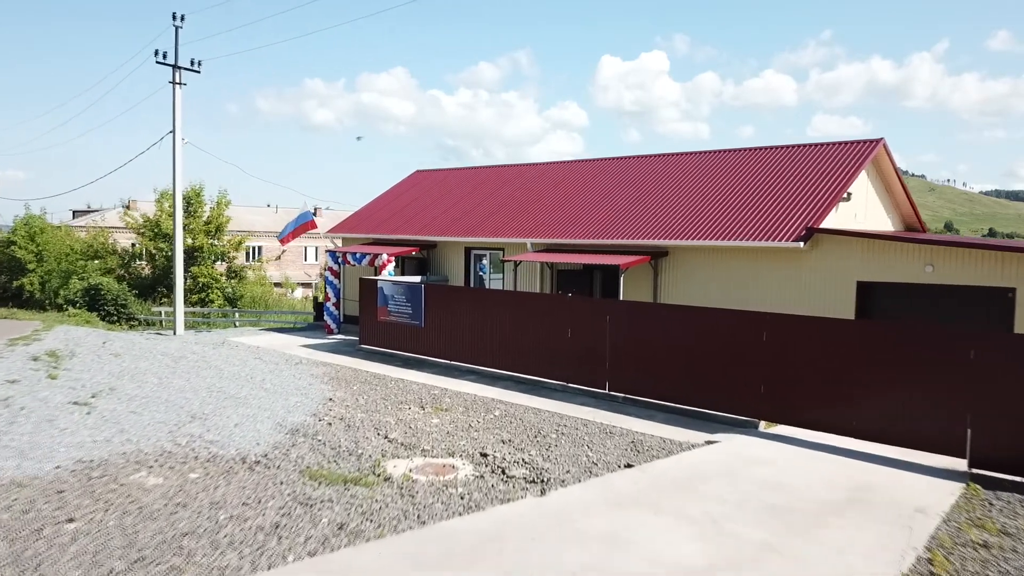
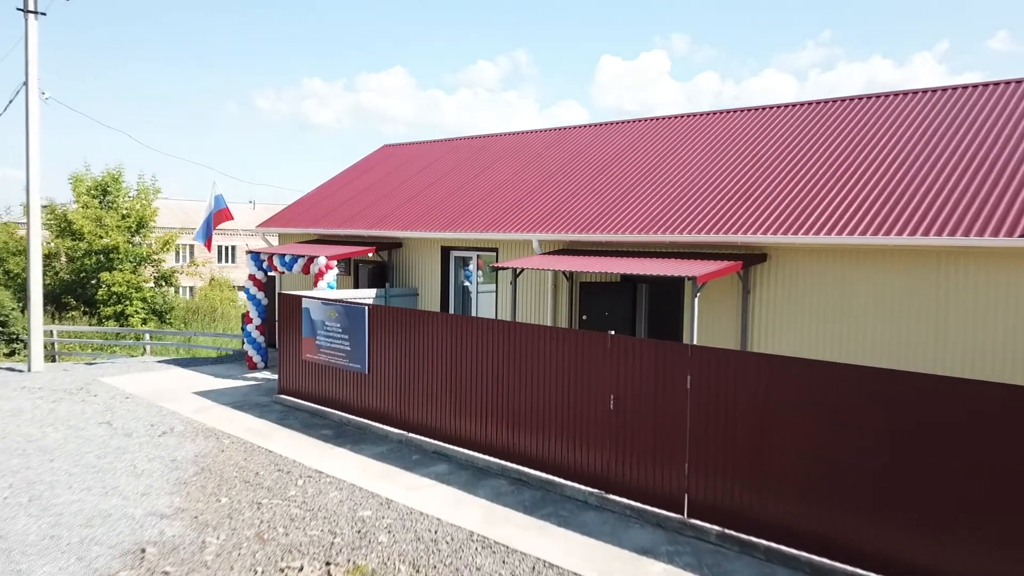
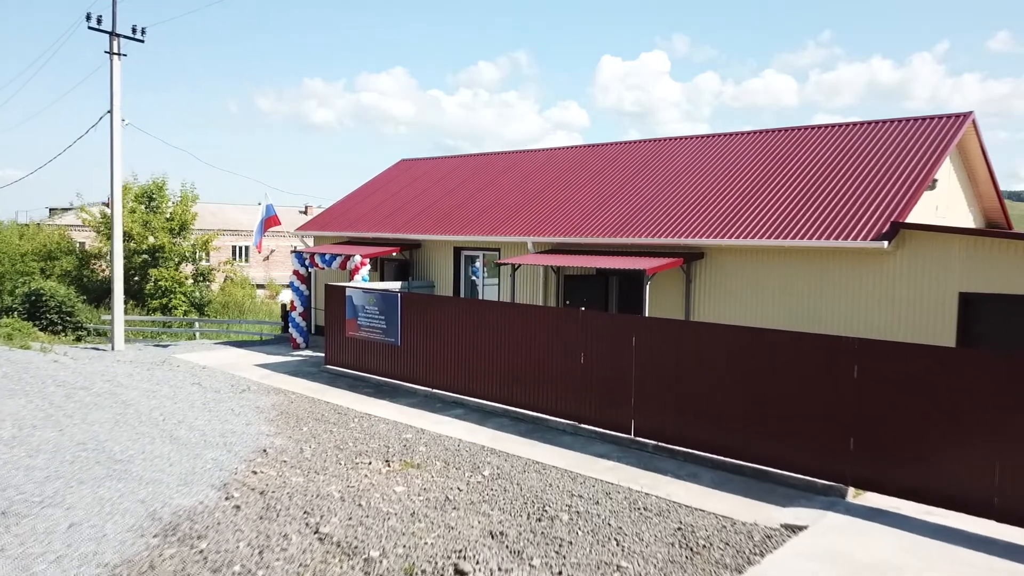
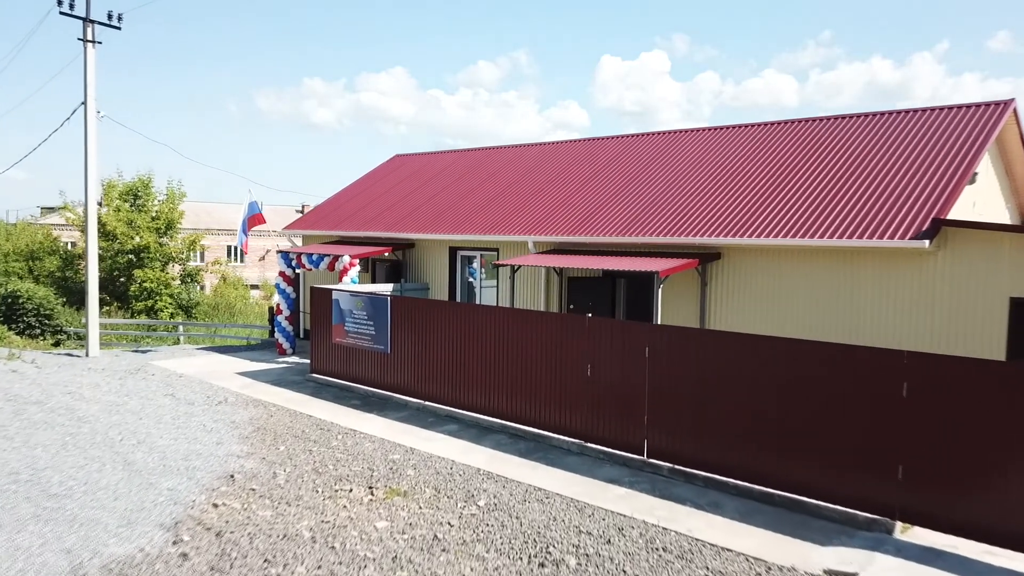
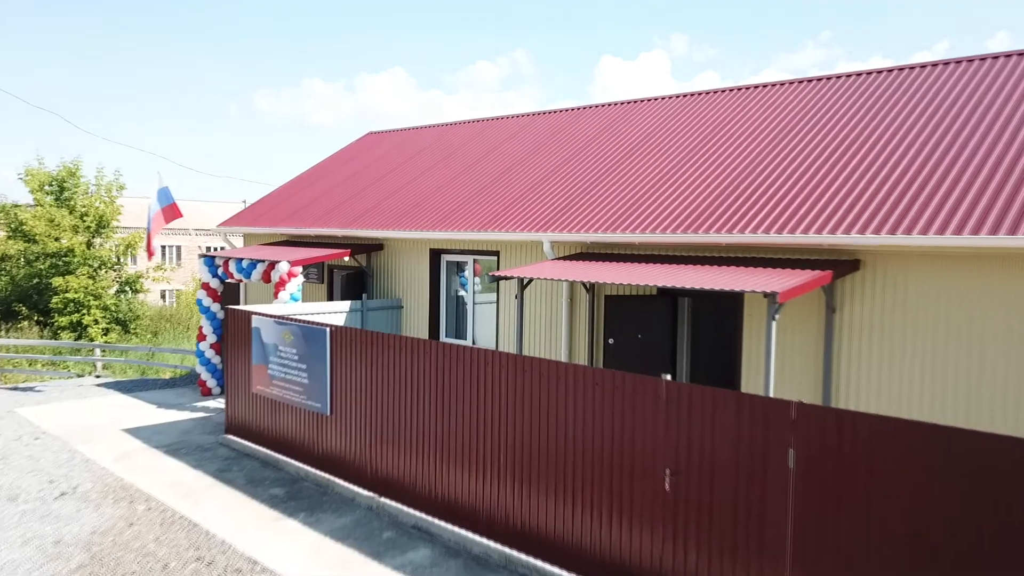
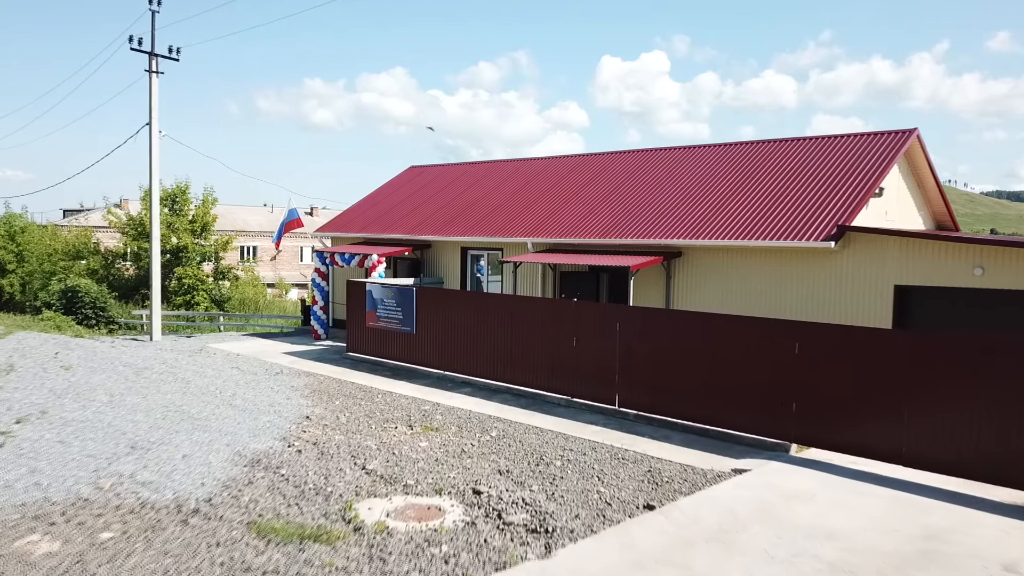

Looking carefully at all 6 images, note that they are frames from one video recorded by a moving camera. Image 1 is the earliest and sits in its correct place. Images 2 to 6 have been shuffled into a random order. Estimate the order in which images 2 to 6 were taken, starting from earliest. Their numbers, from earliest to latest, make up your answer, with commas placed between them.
6, 3, 4, 2, 5
